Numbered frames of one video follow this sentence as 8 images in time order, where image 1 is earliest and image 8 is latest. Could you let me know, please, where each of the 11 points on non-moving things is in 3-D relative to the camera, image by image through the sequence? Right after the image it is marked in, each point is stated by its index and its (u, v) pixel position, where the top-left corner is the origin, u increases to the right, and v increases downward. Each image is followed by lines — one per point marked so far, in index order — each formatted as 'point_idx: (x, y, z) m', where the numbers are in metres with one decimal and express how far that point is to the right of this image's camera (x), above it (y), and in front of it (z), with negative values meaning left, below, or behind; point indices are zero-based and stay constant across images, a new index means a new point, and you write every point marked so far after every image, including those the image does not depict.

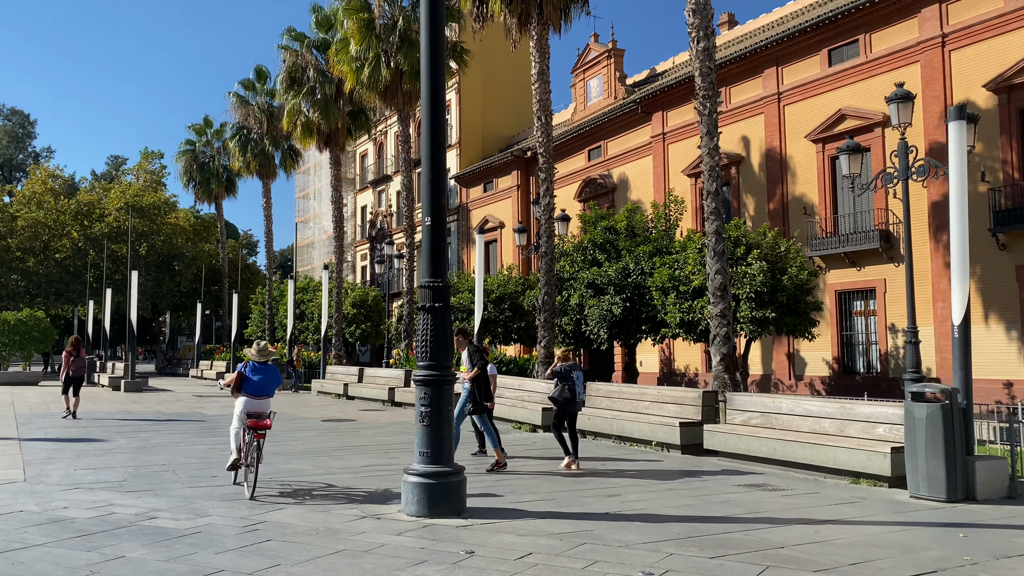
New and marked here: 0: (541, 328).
0: (+0.7, -0.9, +18.9) m
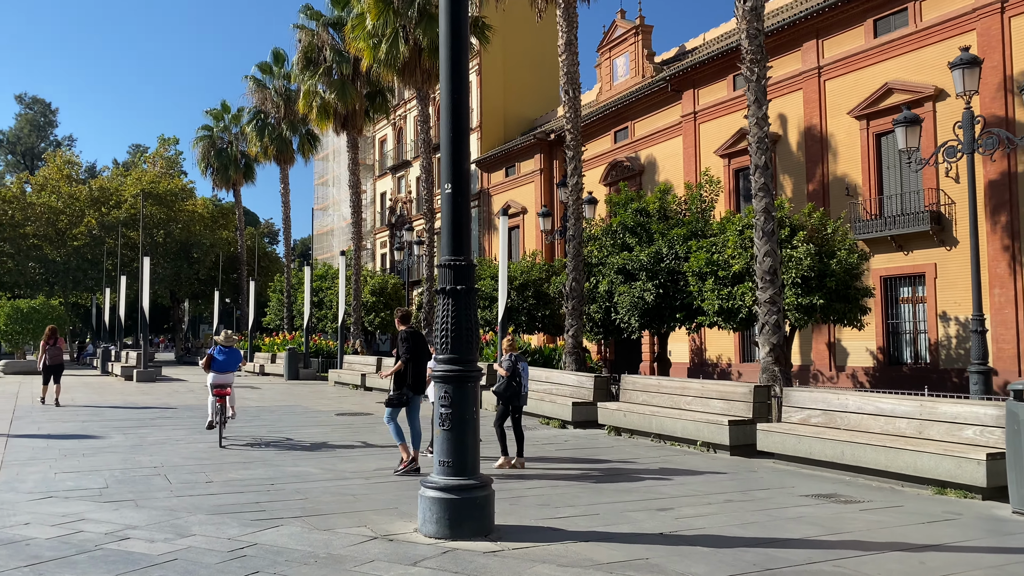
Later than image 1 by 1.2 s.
0: (+1.2, -0.6, +17.8) m
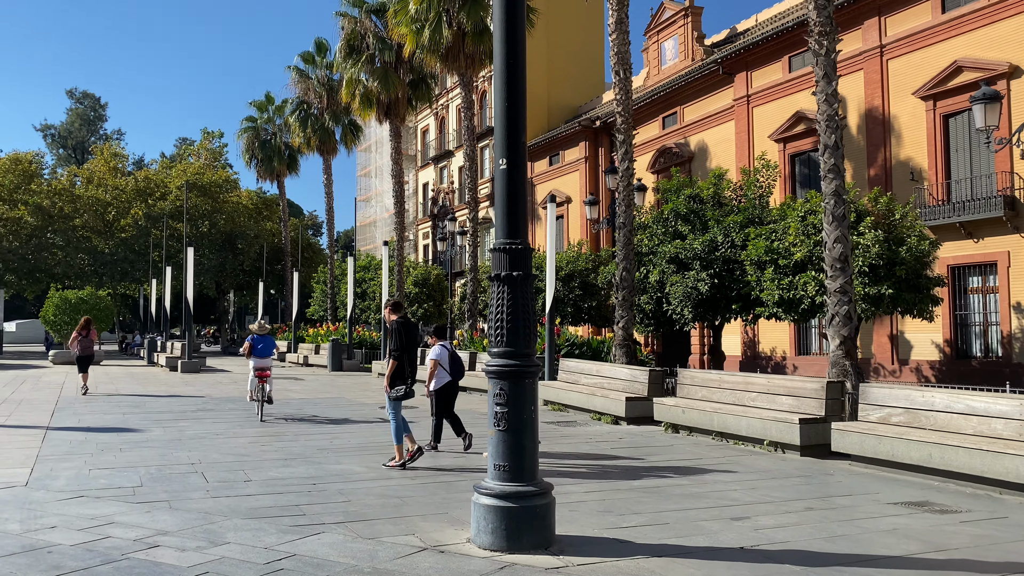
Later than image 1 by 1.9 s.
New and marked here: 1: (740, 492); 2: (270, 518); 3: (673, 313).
0: (+2.2, -0.4, +17.1) m
1: (+2.1, -1.8, +7.4) m
2: (-1.8, -1.7, +6.0) m
3: (+3.6, -0.5, +18.1) m
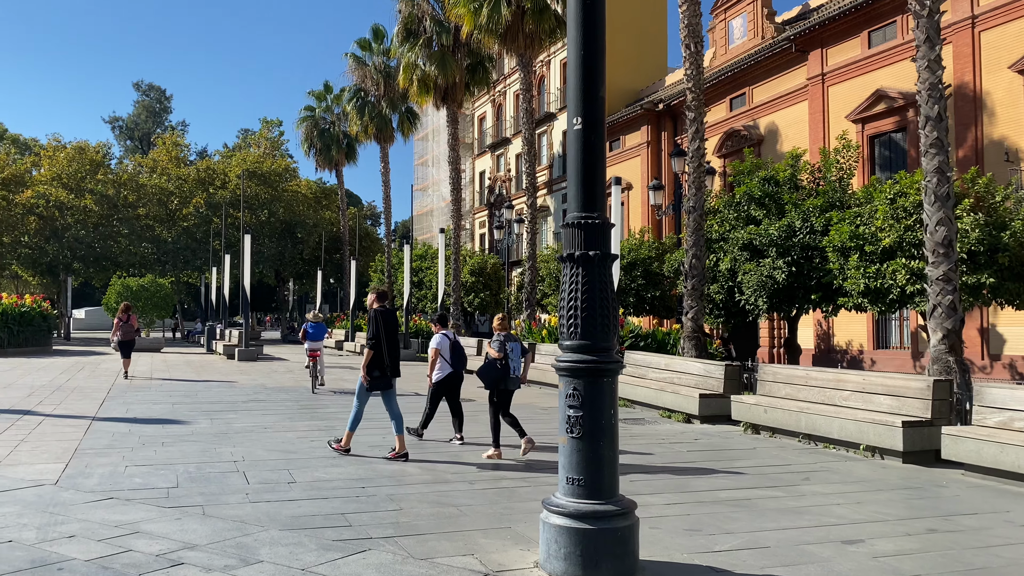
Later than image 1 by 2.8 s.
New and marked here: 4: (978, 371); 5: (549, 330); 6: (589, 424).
0: (+3.4, -0.2, +16.1) m
1: (+2.6, -1.7, +6.4) m
2: (-1.3, -1.6, +5.3) m
3: (+4.9, -0.3, +17.0) m
4: (+11.3, -2.0, +19.9) m
5: (+0.9, -1.0, +19.4) m
6: (+0.4, -0.8, +4.6) m
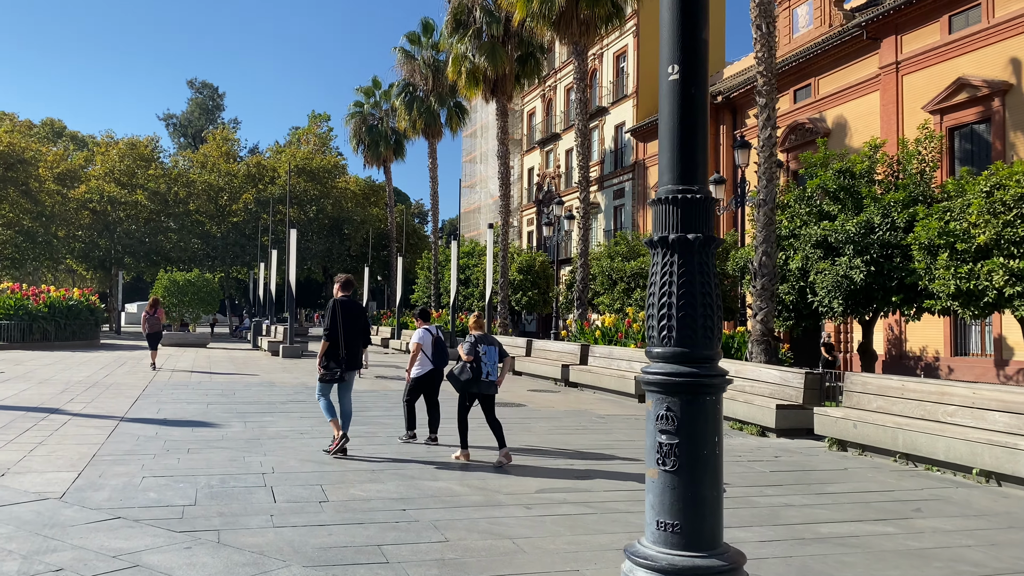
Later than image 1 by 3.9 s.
0: (+4.4, -0.2, +14.9) m
1: (+3.0, -1.7, +5.3) m
2: (-0.9, -1.5, +4.5) m
3: (+5.9, -0.3, +15.8) m
4: (+12.5, -2.1, +18.3) m
5: (+2.0, -1.0, +18.3) m
6: (+0.8, -0.7, +3.6) m
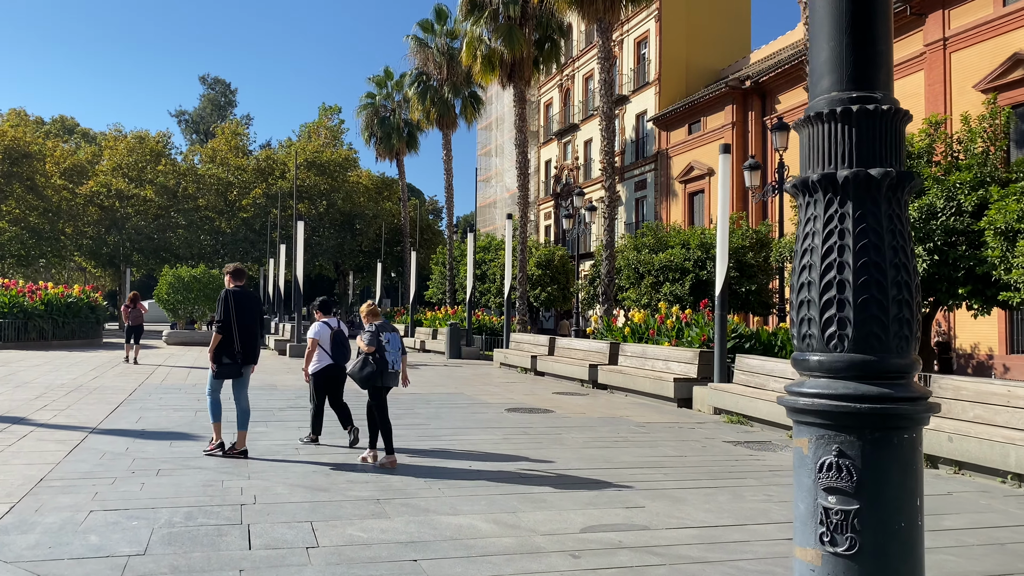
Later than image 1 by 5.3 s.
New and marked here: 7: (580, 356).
0: (+4.8, 0.0, +13.5) m
1: (+3.3, -1.6, +3.9) m
2: (-0.7, -1.4, +3.1) m
3: (+6.3, -0.2, +14.3) m
4: (+12.9, -1.9, +16.7) m
5: (+2.5, -0.8, +16.9) m
6: (+1.0, -0.6, +2.2) m
7: (+1.4, -1.4, +16.5) m
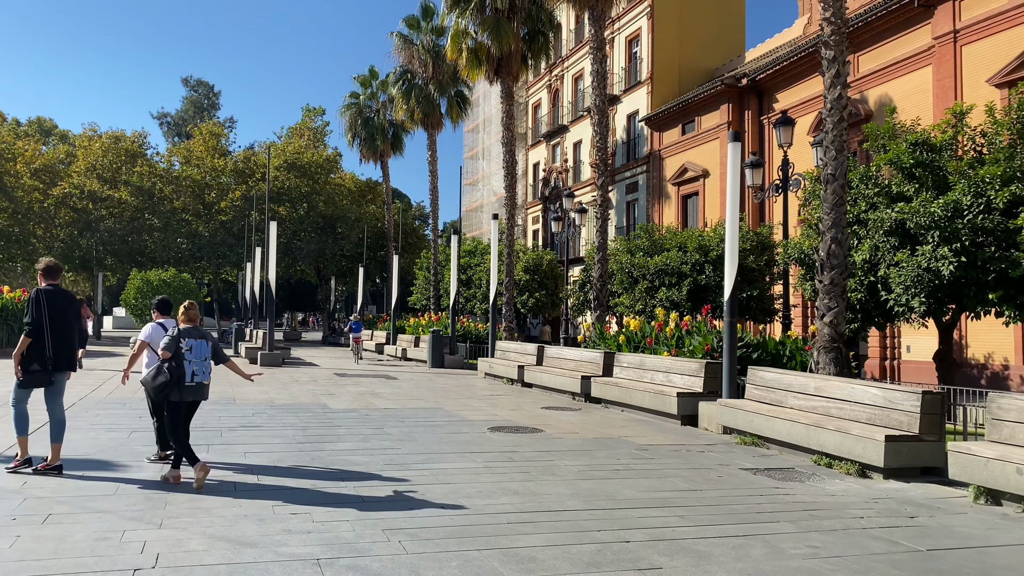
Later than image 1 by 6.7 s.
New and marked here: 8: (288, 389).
0: (+4.6, -0.1, +12.2) m
1: (+3.2, -1.6, +2.6) m
2: (-0.8, -1.4, +1.8) m
3: (+6.1, -0.2, +13.1) m
4: (+12.7, -2.0, +15.6) m
5: (+2.2, -0.9, +15.6) m
6: (+0.9, -0.6, +0.9) m
7: (+1.1, -1.5, +15.2) m
8: (-4.1, -1.9, +15.2) m
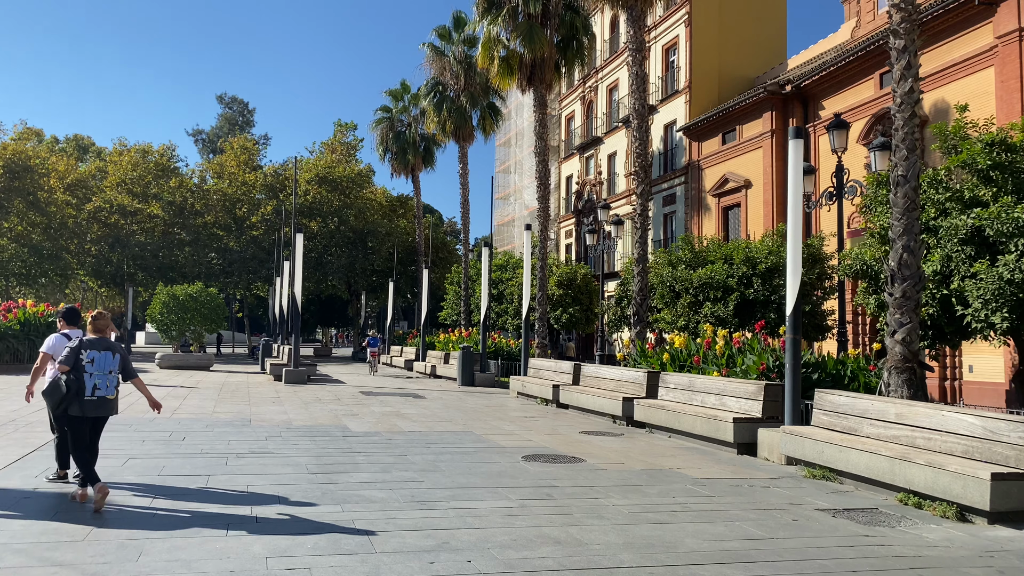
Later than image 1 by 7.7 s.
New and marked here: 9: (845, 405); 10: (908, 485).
0: (+5.1, -0.3, +11.0) m
1: (+3.3, -1.6, +1.5) m
2: (-0.7, -1.4, +0.8) m
3: (+6.6, -0.4, +11.8) m
4: (+13.3, -2.3, +14.0) m
5: (+2.8, -1.2, +14.5) m
6: (+1.0, -0.6, -0.2) m
7: (+1.7, -1.7, +14.1) m
8: (-3.5, -2.1, +14.3) m
9: (+3.6, -1.3, +8.8) m
10: (+3.5, -1.8, +7.3) m
